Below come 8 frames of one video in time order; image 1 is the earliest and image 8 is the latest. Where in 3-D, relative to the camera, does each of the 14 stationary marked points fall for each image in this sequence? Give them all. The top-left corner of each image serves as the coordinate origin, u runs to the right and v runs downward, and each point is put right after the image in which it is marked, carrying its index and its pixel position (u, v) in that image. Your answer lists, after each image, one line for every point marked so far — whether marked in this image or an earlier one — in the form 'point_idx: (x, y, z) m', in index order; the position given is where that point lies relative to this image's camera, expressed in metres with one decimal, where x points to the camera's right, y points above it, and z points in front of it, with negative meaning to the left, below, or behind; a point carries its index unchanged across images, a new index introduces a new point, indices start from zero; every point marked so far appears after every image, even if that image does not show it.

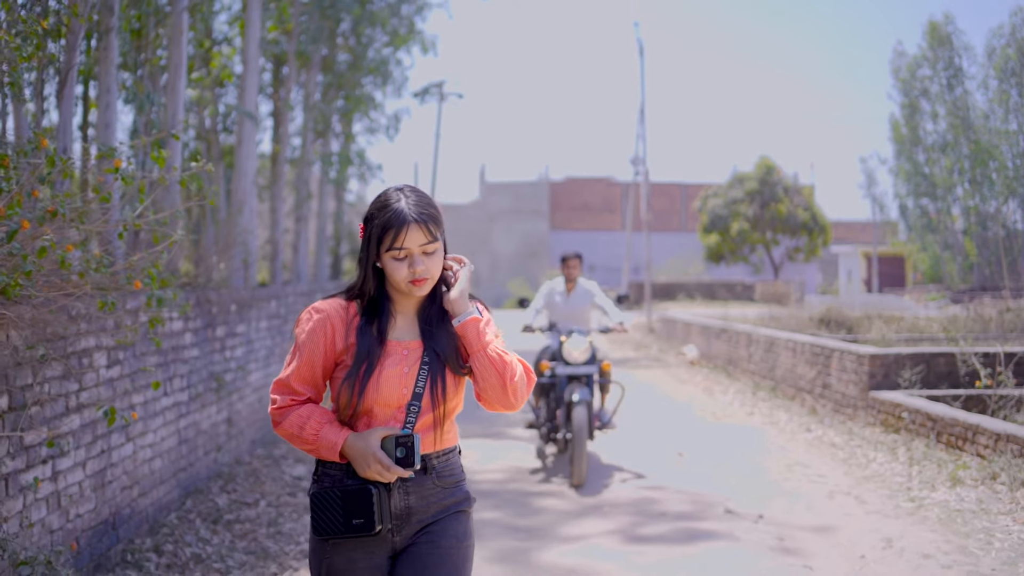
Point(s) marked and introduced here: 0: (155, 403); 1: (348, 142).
0: (-2.2, -0.7, +6.1) m
1: (-3.1, +2.8, +18.4) m
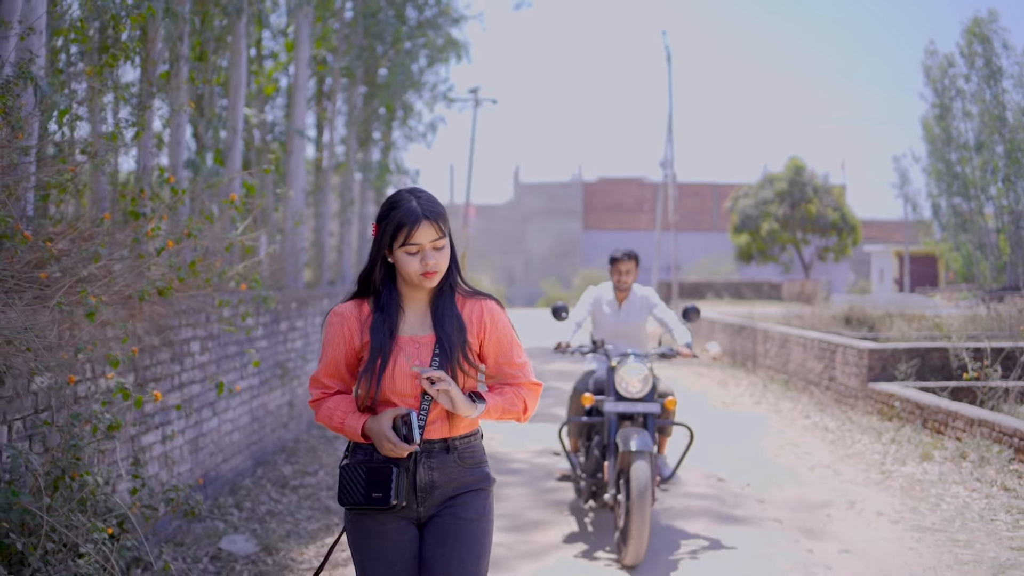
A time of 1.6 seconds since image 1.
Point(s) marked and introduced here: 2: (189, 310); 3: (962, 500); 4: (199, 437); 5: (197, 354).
0: (-2.0, -0.7, +7.2) m
1: (-2.5, +2.8, +19.6) m
2: (-2.0, -0.1, +6.1) m
3: (+3.1, -1.4, +6.6) m
4: (-2.0, -1.0, +6.4) m
5: (-2.0, -0.4, +6.3) m
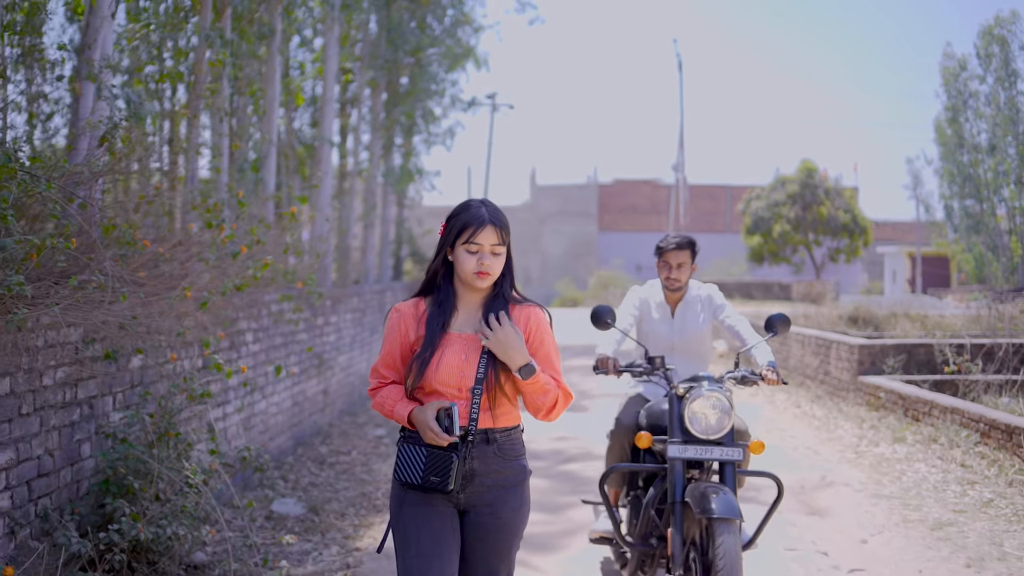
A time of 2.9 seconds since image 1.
0: (-1.9, -0.7, +8.2) m
1: (-2.2, +2.8, +20.5) m
2: (-1.9, -0.1, +7.0) m
3: (+3.2, -1.4, +7.4) m
4: (-1.9, -0.9, +7.3) m
5: (-1.9, -0.4, +7.2) m
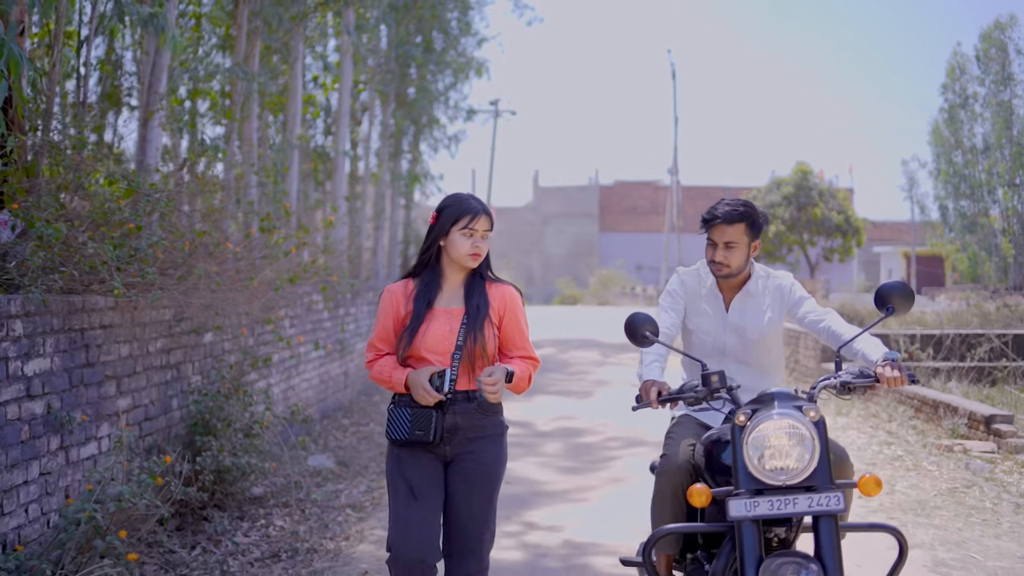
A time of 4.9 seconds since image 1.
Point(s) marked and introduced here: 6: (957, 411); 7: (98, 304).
0: (-2.0, -0.6, +9.6) m
1: (-2.2, +2.9, +22.0) m
2: (-2.0, -0.1, +8.4) m
3: (+3.1, -1.4, +8.8) m
4: (-2.0, -0.9, +8.7) m
5: (-2.0, -0.4, +8.7) m
6: (+4.2, -1.2, +9.1) m
7: (-2.2, -0.1, +5.1) m
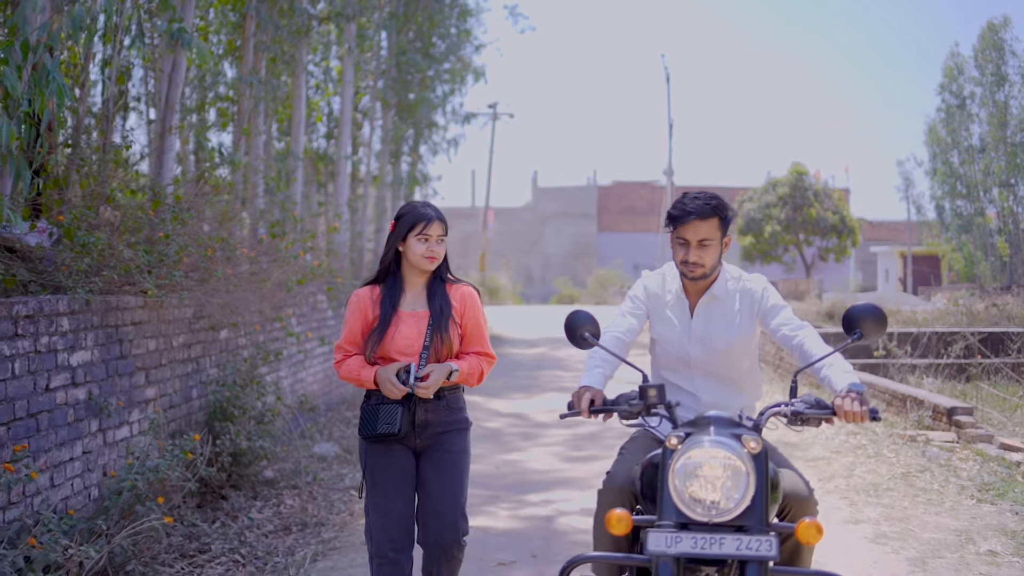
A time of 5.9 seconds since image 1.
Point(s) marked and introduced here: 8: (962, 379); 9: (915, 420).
0: (-2.1, -0.6, +10.2) m
1: (-2.2, +2.9, +22.6) m
2: (-2.0, -0.1, +9.0) m
3: (+3.0, -1.4, +9.4) m
4: (-2.1, -0.9, +9.3) m
5: (-2.1, -0.4, +9.3) m
6: (+4.1, -1.2, +9.7) m
7: (-2.3, -0.1, +5.8) m
8: (+6.1, -1.2, +13.1) m
9: (+4.0, -1.3, +9.6) m
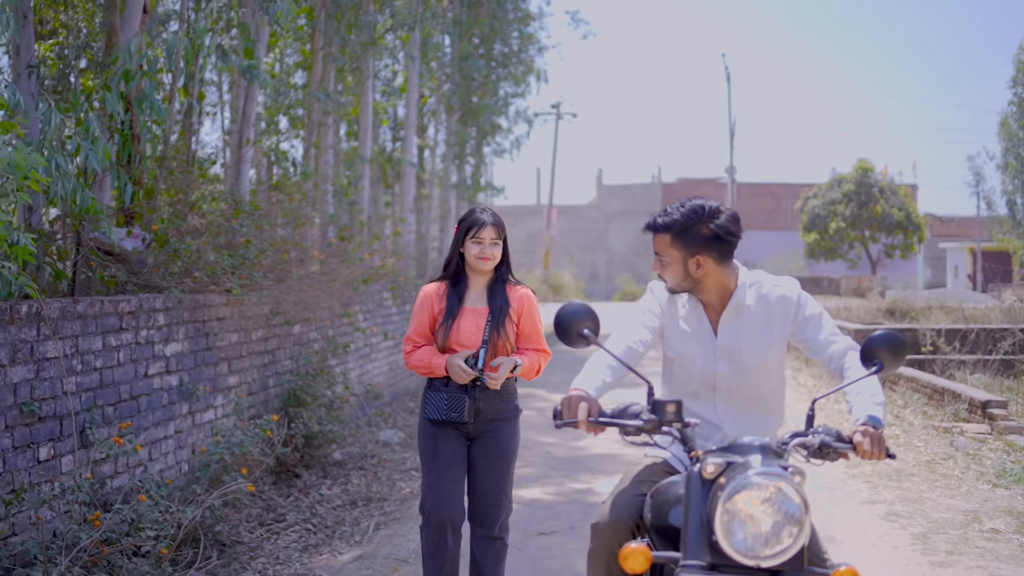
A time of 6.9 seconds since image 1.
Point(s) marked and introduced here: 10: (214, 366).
0: (-1.5, -0.6, +10.9) m
1: (-0.8, +3.0, +23.3) m
2: (-1.5, -0.1, +9.8) m
3: (+3.6, -1.4, +9.8) m
4: (-1.5, -0.9, +10.1) m
5: (-1.6, -0.4, +10.0) m
6: (+4.7, -1.1, +10.0) m
7: (-2.0, -0.1, +6.5) m
8: (+6.9, -1.2, +13.3) m
9: (+4.6, -1.3, +10.0) m
10: (-2.0, -0.5, +6.6) m
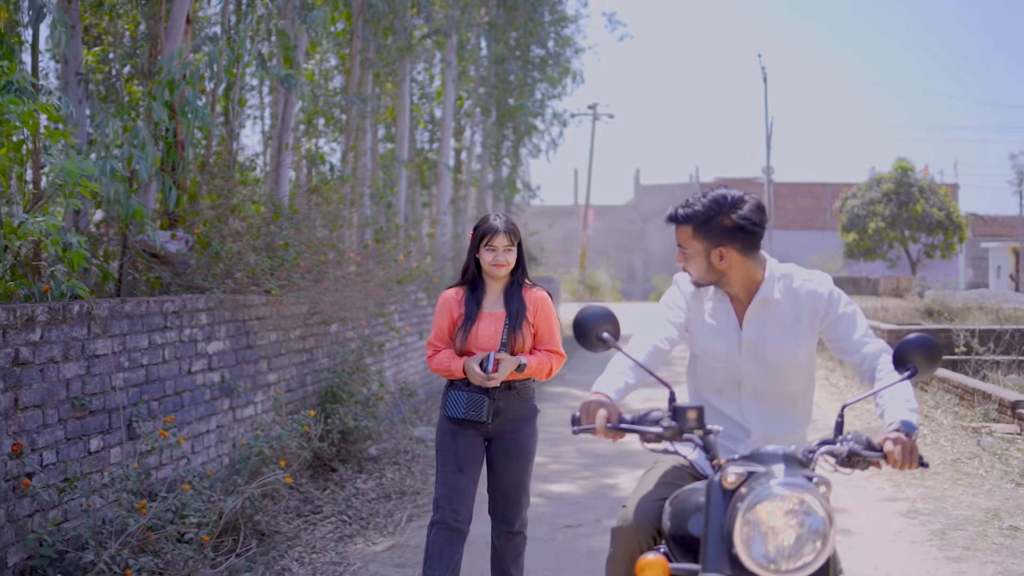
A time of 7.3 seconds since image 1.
0: (-1.1, -0.6, +11.2) m
1: (0.0, +2.9, +23.5) m
2: (-1.2, -0.1, +10.1) m
3: (+3.9, -1.4, +9.9) m
4: (-1.2, -0.9, +10.4) m
5: (-1.2, -0.4, +10.3) m
6: (+5.0, -1.1, +10.1) m
7: (-1.8, -0.1, +6.8) m
8: (+7.3, -1.2, +13.2) m
9: (+4.9, -1.3, +10.0) m
10: (-1.8, -0.5, +6.8) m
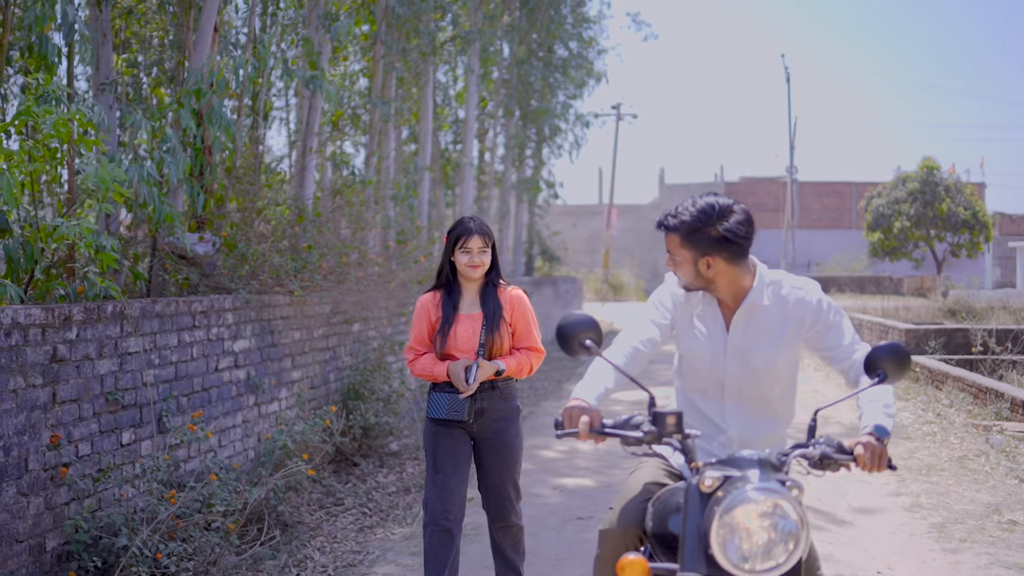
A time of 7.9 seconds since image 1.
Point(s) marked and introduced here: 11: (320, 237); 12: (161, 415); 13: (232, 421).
0: (-0.9, -0.6, +11.5) m
1: (+0.6, +2.9, +23.7) m
2: (-1.0, -0.1, +10.3) m
3: (+4.0, -1.4, +10.0) m
4: (-1.0, -0.9, +10.6) m
5: (-1.0, -0.4, +10.5) m
6: (+5.2, -1.1, +10.2) m
7: (-1.7, -0.1, +7.1) m
8: (+7.6, -1.2, +13.2) m
9: (+5.1, -1.3, +10.1) m
10: (-1.7, -0.5, +7.1) m
11: (-1.6, +0.4, +8.1) m
12: (-2.1, -0.7, +5.6) m
13: (-1.9, -0.9, +6.4) m
